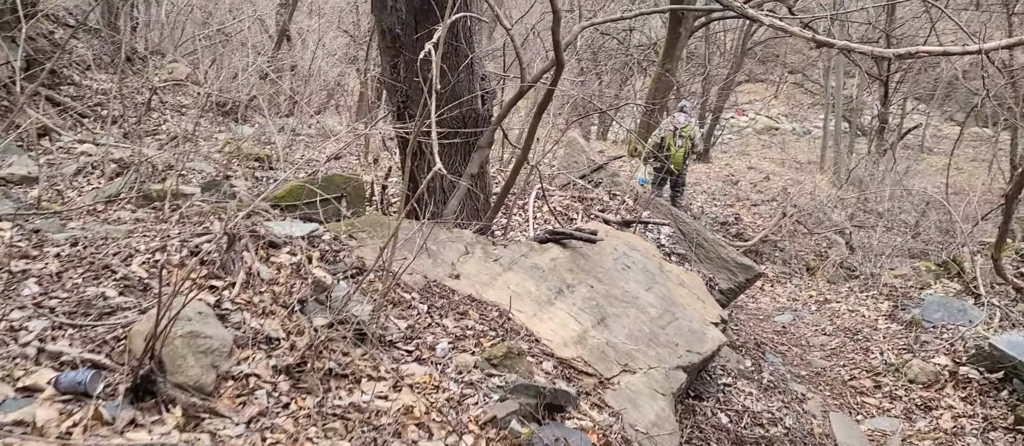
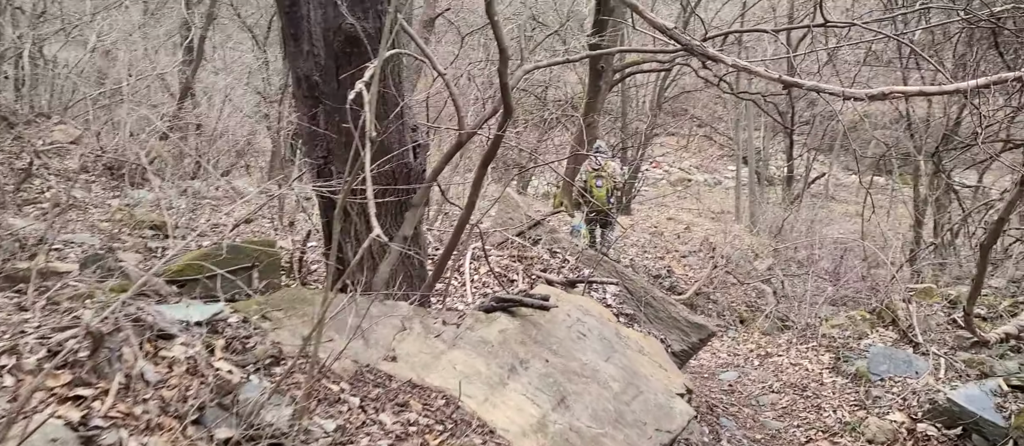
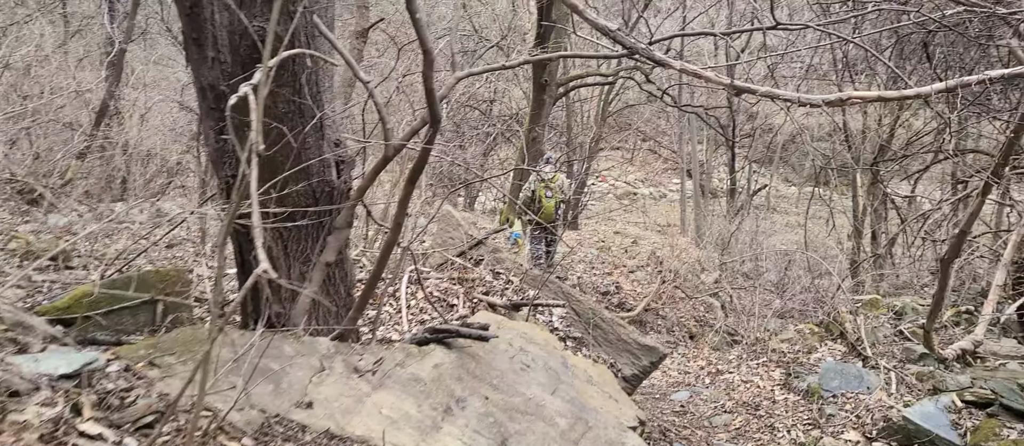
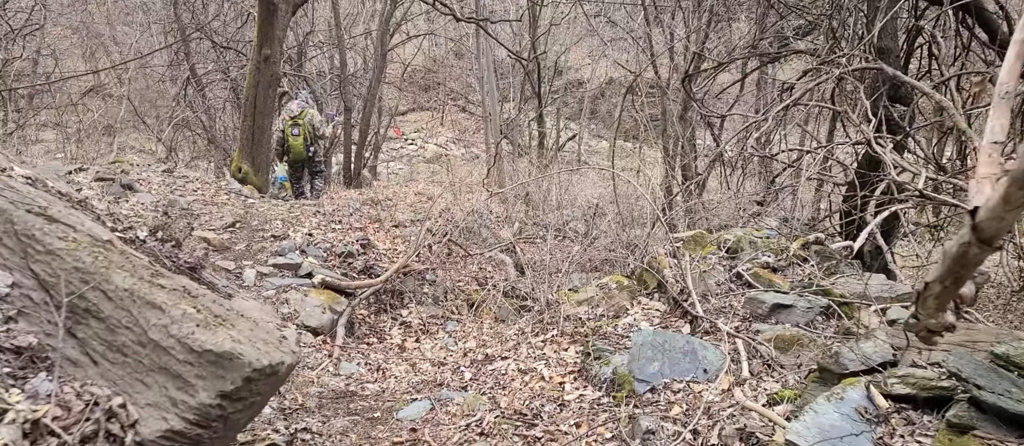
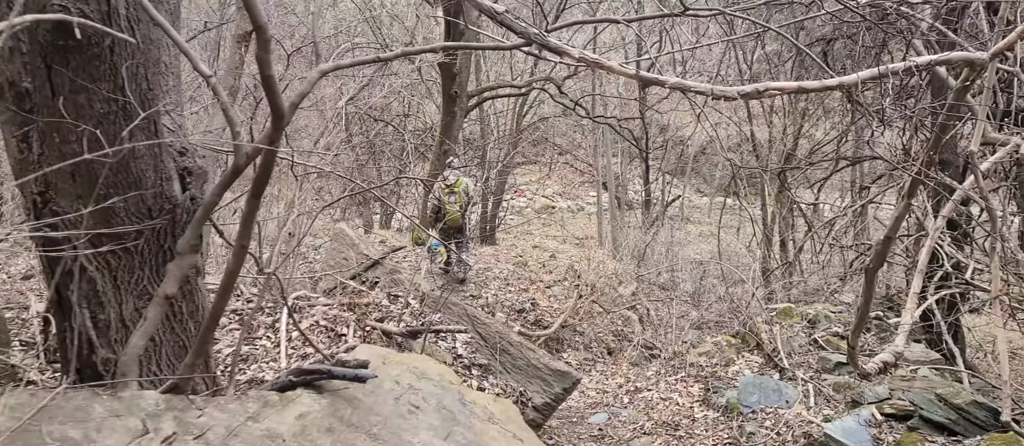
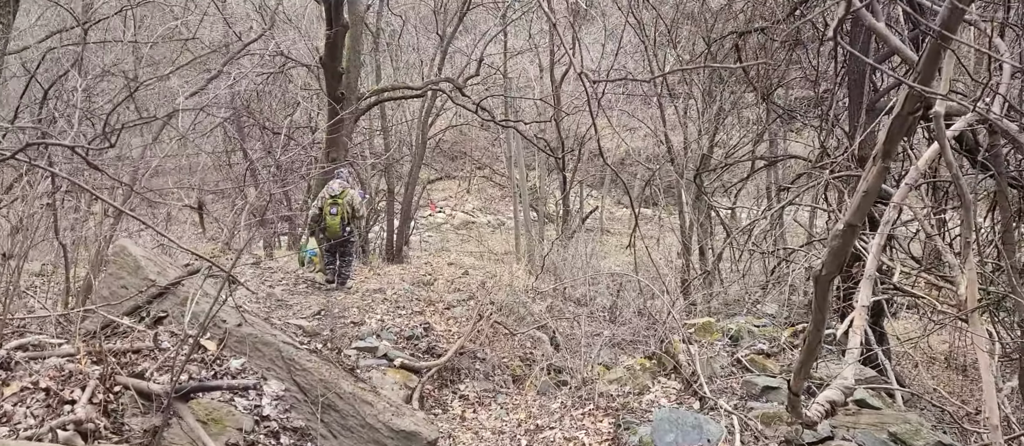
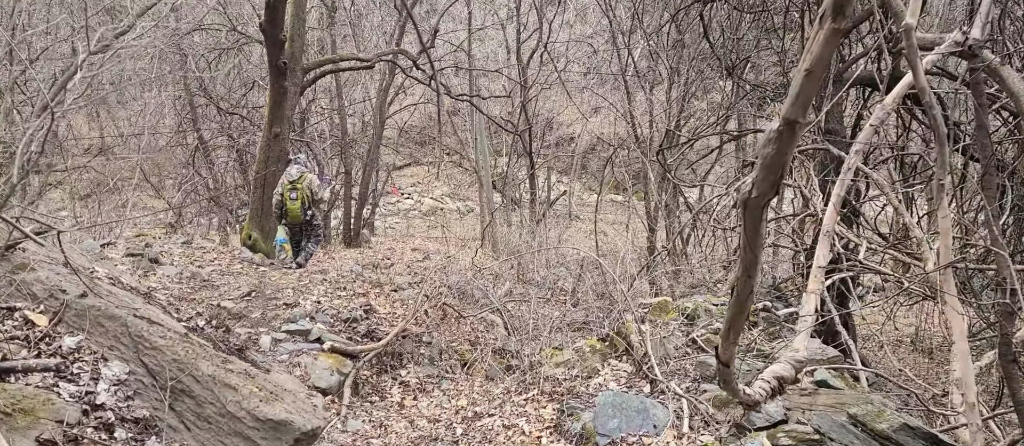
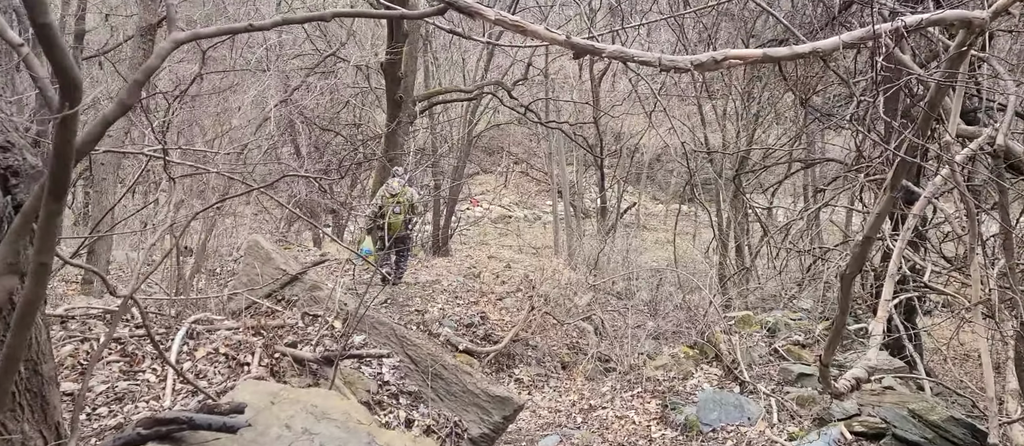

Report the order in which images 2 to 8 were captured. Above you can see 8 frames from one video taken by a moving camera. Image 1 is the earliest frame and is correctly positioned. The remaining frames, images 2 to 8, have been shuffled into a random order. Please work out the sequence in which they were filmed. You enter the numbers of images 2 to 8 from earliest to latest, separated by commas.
2, 3, 5, 8, 6, 7, 4
